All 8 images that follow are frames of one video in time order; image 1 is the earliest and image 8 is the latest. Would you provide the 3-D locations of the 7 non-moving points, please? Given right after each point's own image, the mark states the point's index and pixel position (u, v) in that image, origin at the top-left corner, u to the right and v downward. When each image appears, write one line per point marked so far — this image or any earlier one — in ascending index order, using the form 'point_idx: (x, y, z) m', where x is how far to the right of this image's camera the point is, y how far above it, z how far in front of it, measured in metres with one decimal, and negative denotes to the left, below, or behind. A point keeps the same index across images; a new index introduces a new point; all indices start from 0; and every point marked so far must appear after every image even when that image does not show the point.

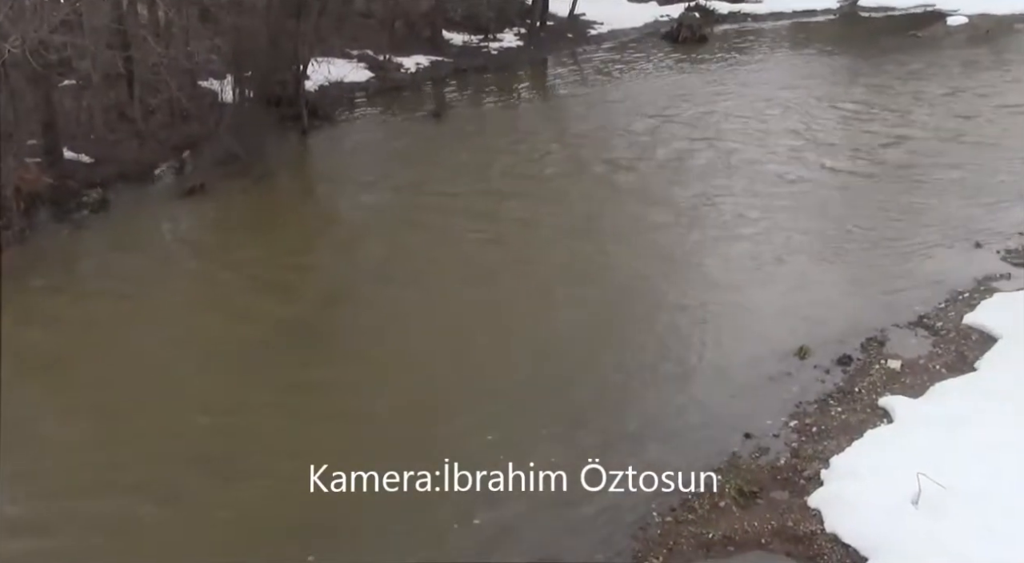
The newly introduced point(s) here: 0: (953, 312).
0: (+4.2, -0.3, +9.1) m
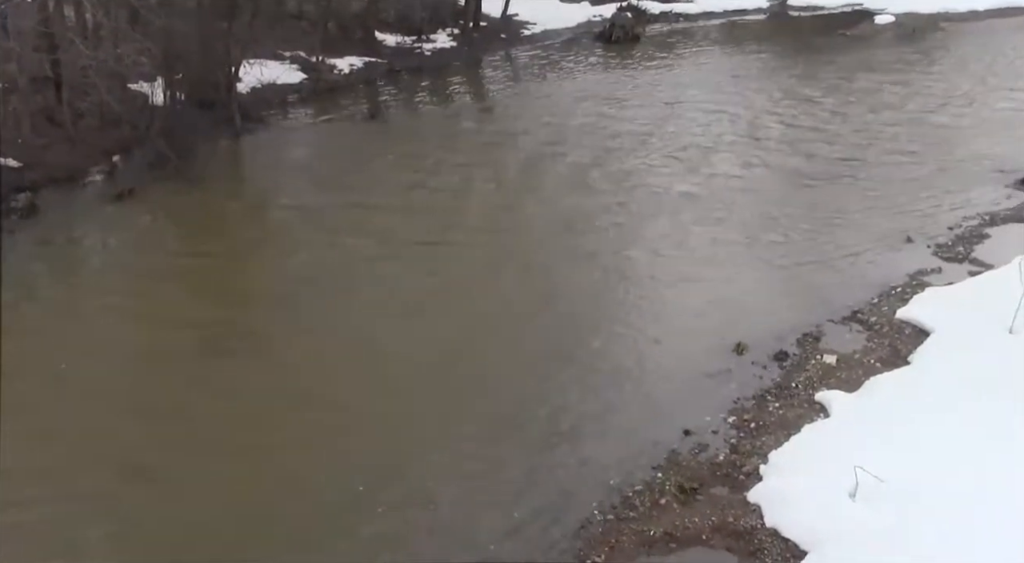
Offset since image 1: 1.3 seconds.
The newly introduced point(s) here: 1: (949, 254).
0: (+3.6, -0.2, +9.2) m
1: (+4.4, +0.3, +9.7) m
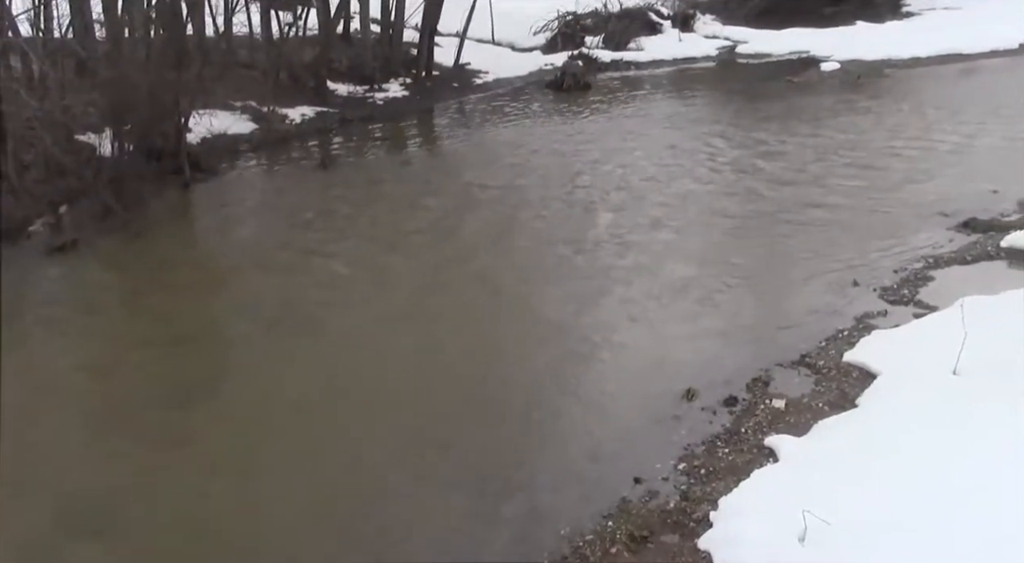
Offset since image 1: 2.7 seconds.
0: (+3.1, -0.7, +9.3) m
1: (+3.9, -0.2, +9.8) m
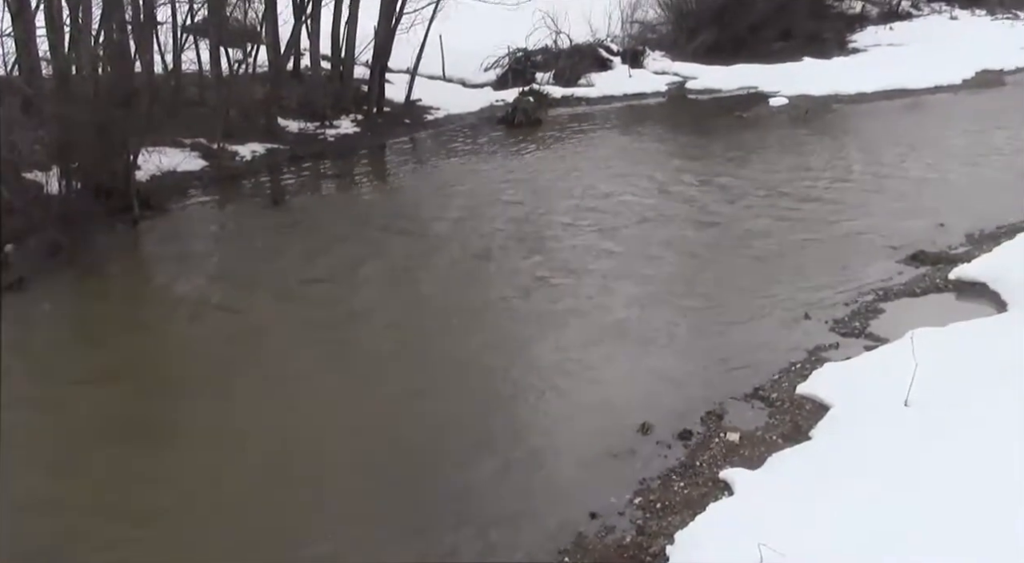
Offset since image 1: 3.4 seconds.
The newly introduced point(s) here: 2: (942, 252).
0: (+2.7, -1.0, +9.3) m
1: (+3.4, -0.5, +9.9) m
2: (+4.9, +0.3, +11.2) m
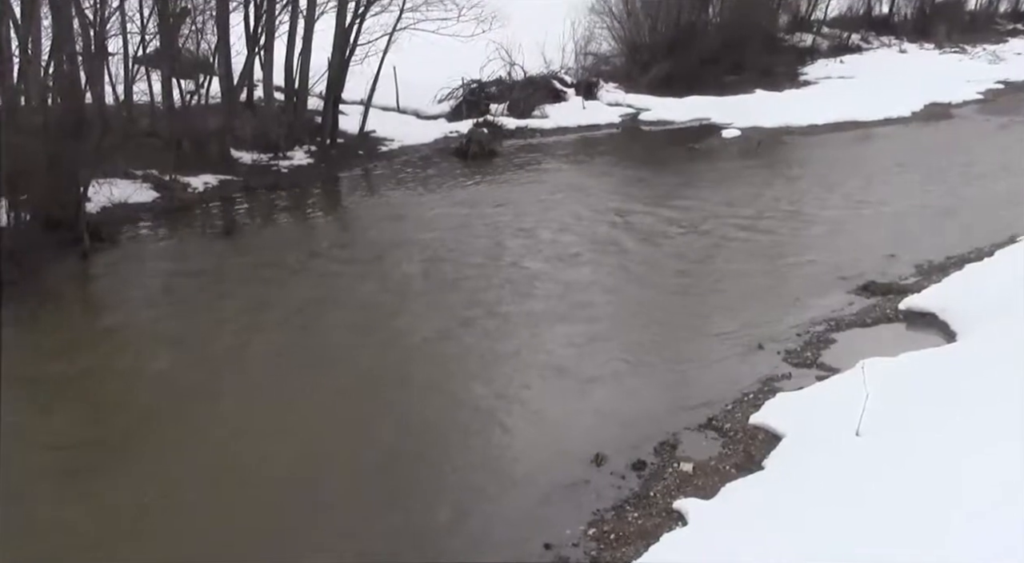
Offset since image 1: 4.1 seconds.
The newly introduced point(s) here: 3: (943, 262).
0: (+2.2, -1.3, +9.4) m
1: (+3.0, -0.8, +10.0) m
2: (+4.4, 0.0, +11.3) m
3: (+5.1, +0.2, +11.4) m
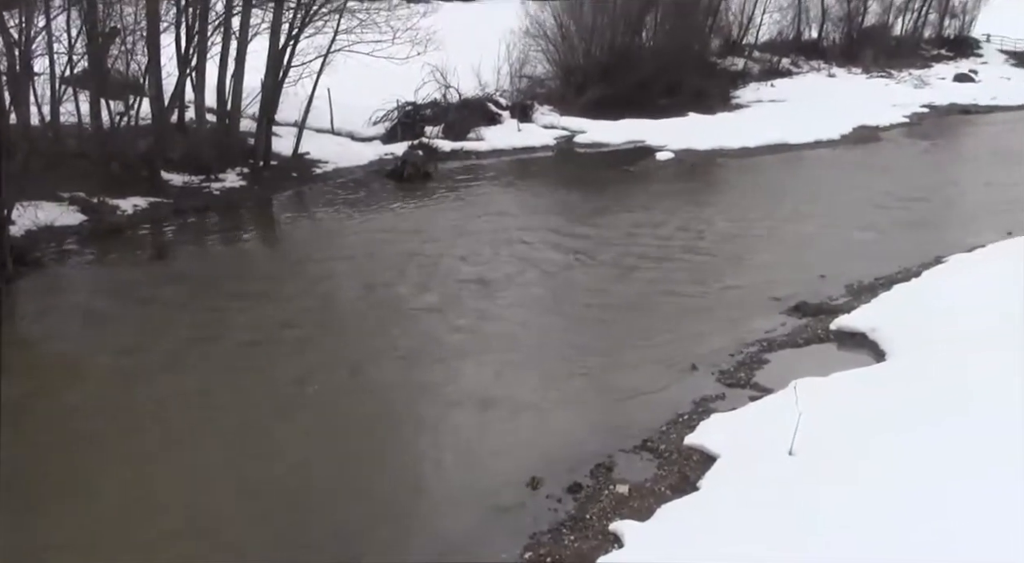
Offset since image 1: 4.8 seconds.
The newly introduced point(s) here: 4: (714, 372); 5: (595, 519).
0: (+1.6, -1.5, +9.4) m
1: (+2.3, -1.0, +10.0) m
2: (+3.7, -0.2, +11.4) m
3: (+4.4, 0.0, +11.5) m
4: (+2.2, -1.0, +10.2) m
5: (+0.7, -2.1, +8.4) m
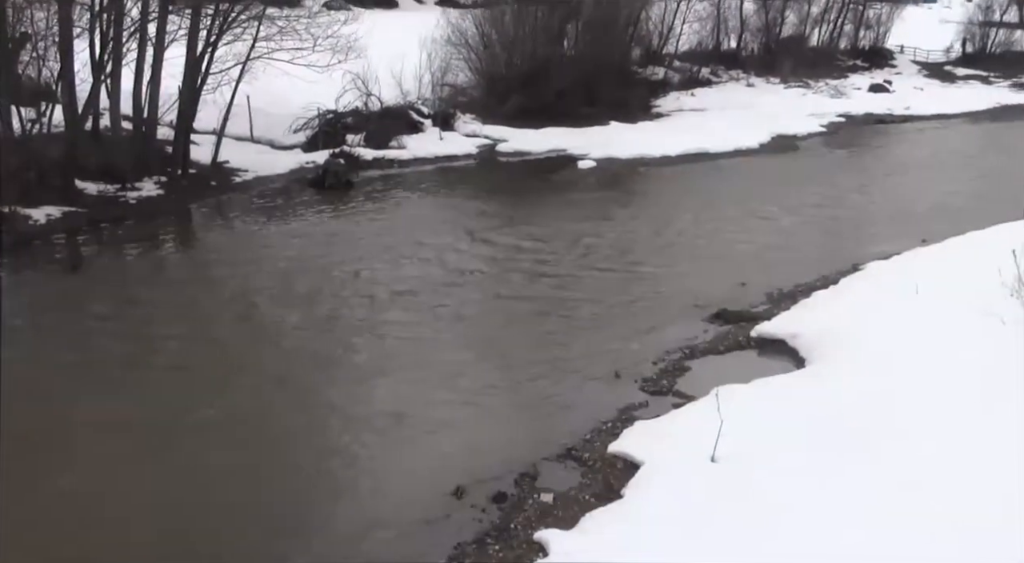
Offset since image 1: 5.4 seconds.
0: (+0.8, -1.6, +9.4) m
1: (+1.5, -1.1, +10.1) m
2: (+2.8, -0.3, +11.5) m
3: (+3.5, -0.1, +11.7) m
4: (+1.4, -1.1, +10.3) m
5: (0.0, -2.2, +8.4) m
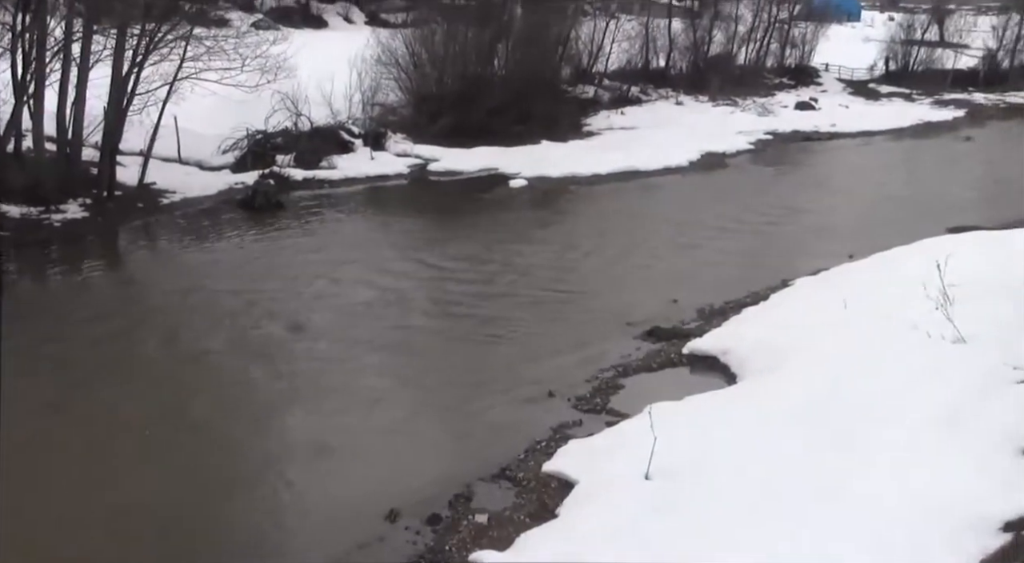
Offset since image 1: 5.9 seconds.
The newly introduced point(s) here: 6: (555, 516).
0: (+0.1, -1.8, +9.4) m
1: (+0.8, -1.3, +10.1) m
2: (+2.1, -0.5, +11.6) m
3: (+2.7, -0.3, +11.8) m
4: (+0.7, -1.2, +10.3) m
5: (-0.6, -2.4, +8.3) m
6: (+0.2, -2.1, +8.4) m
